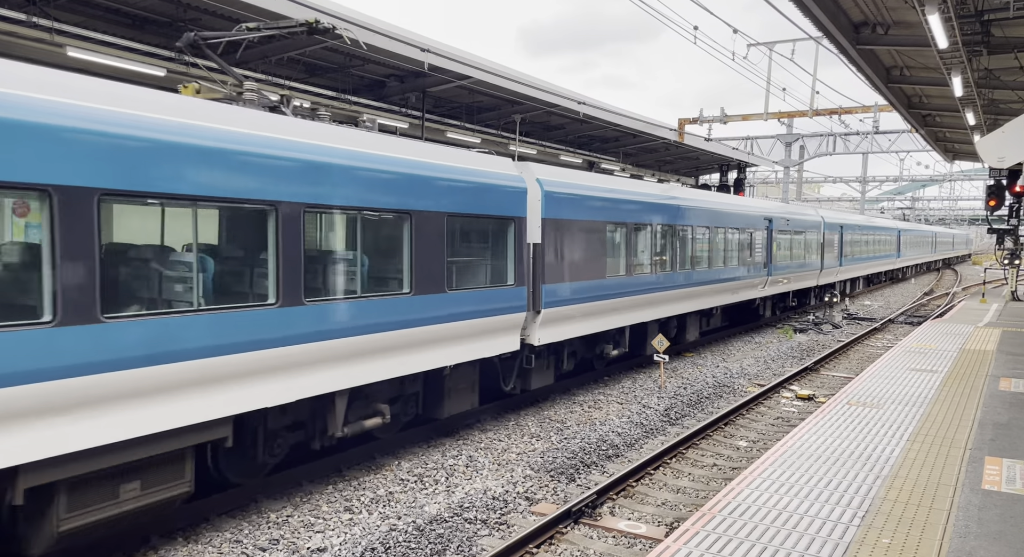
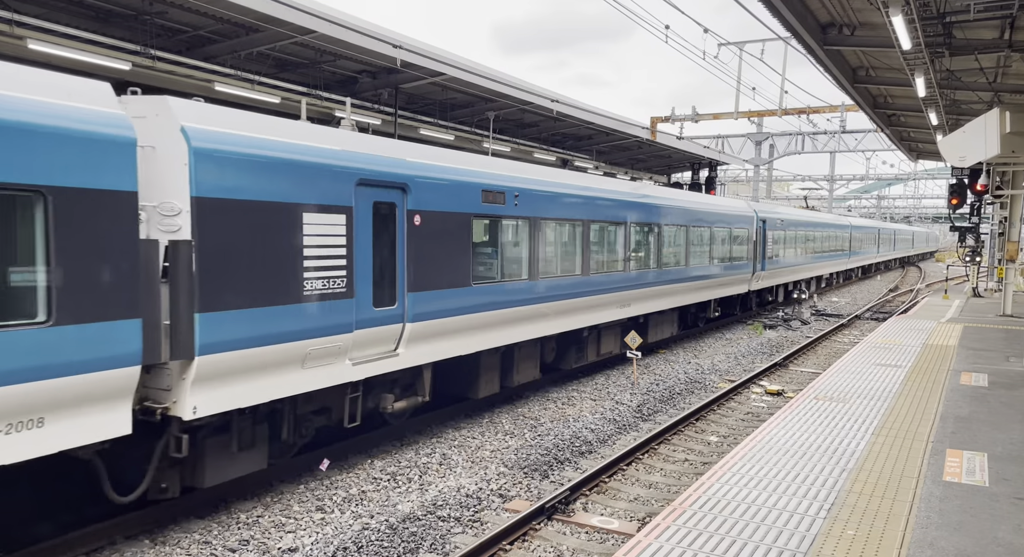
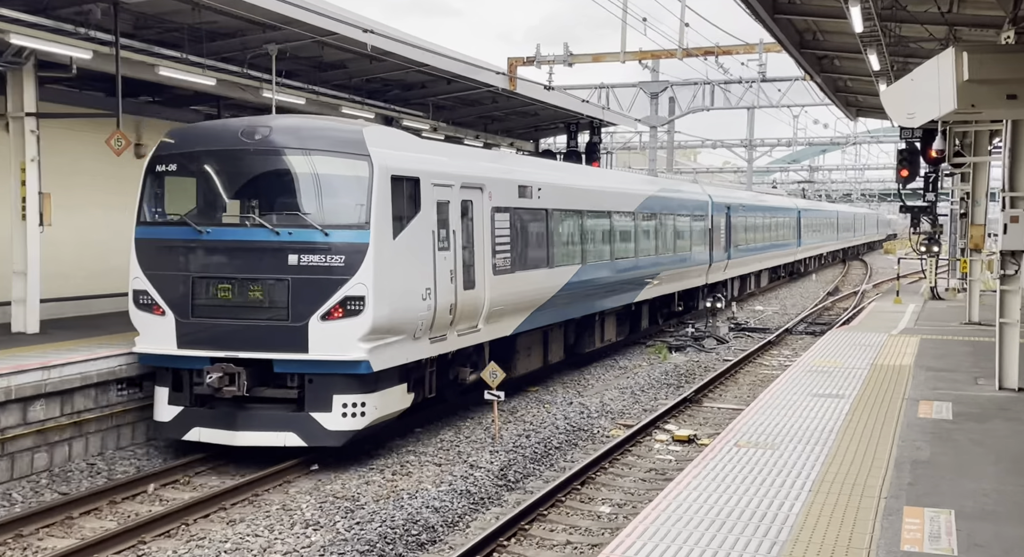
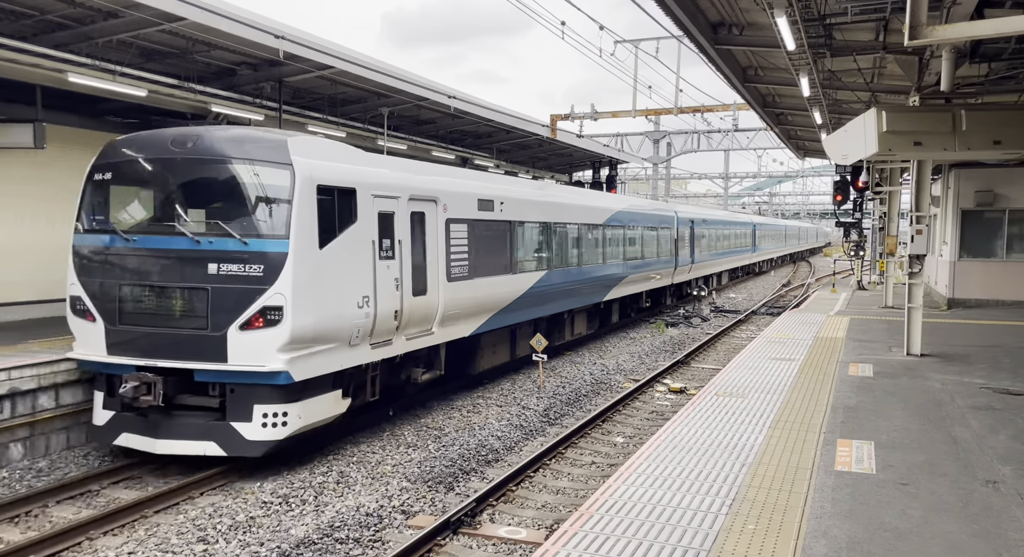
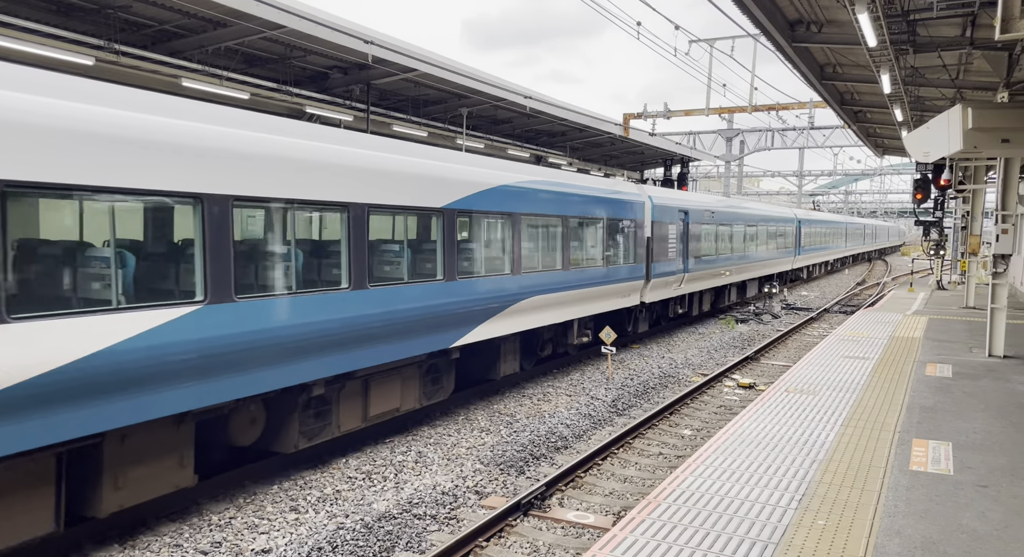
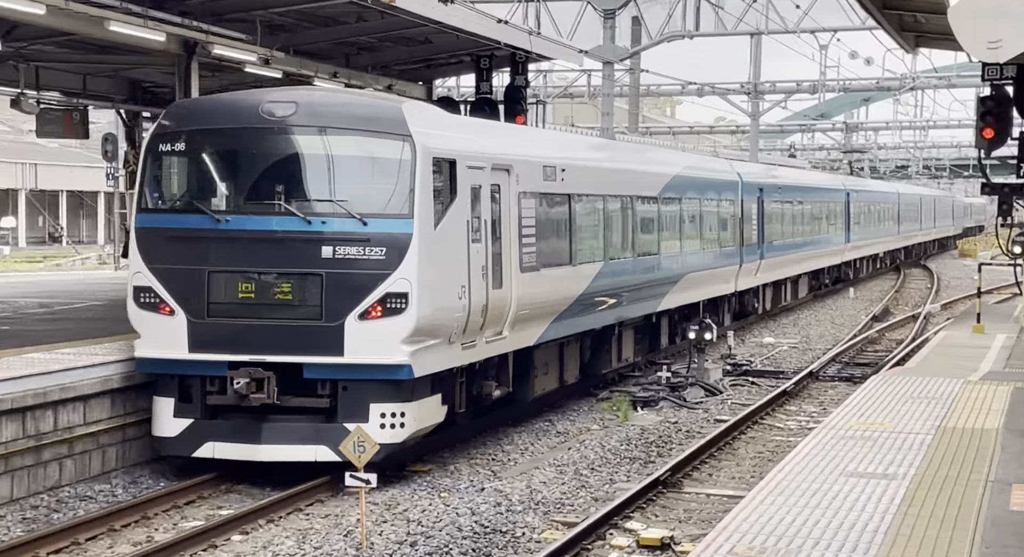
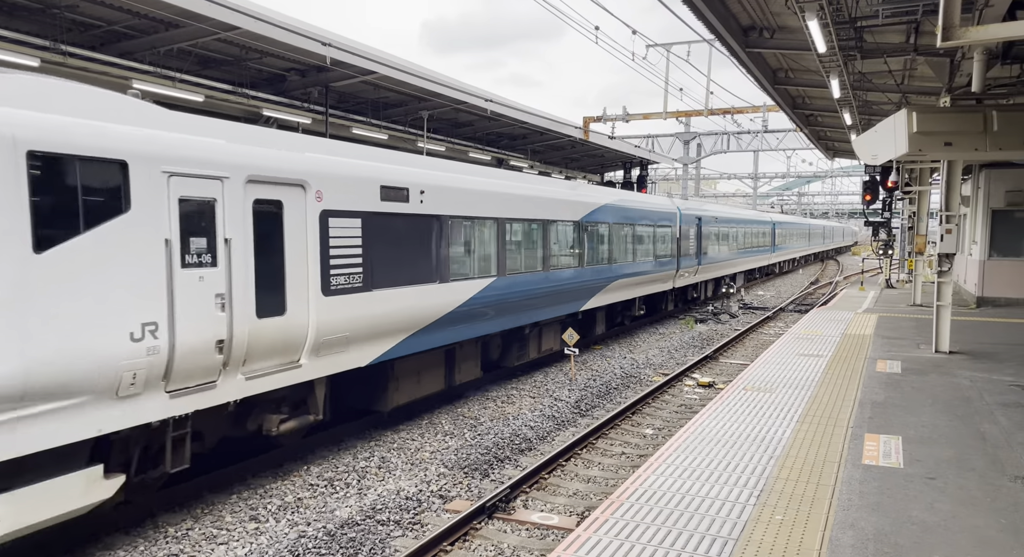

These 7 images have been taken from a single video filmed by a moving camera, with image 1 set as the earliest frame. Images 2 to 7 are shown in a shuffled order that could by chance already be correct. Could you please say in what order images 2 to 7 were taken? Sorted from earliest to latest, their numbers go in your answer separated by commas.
2, 5, 7, 4, 3, 6
